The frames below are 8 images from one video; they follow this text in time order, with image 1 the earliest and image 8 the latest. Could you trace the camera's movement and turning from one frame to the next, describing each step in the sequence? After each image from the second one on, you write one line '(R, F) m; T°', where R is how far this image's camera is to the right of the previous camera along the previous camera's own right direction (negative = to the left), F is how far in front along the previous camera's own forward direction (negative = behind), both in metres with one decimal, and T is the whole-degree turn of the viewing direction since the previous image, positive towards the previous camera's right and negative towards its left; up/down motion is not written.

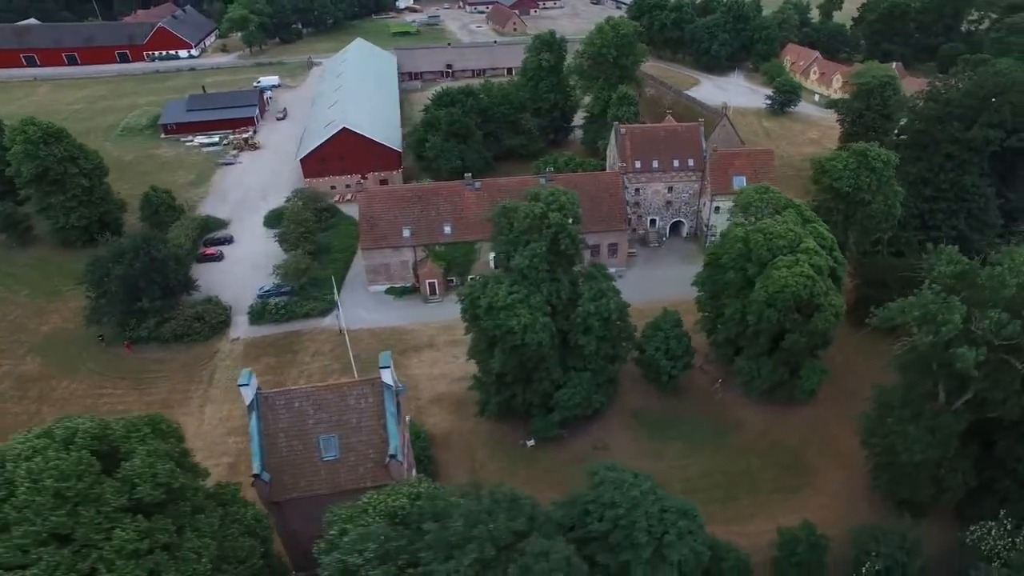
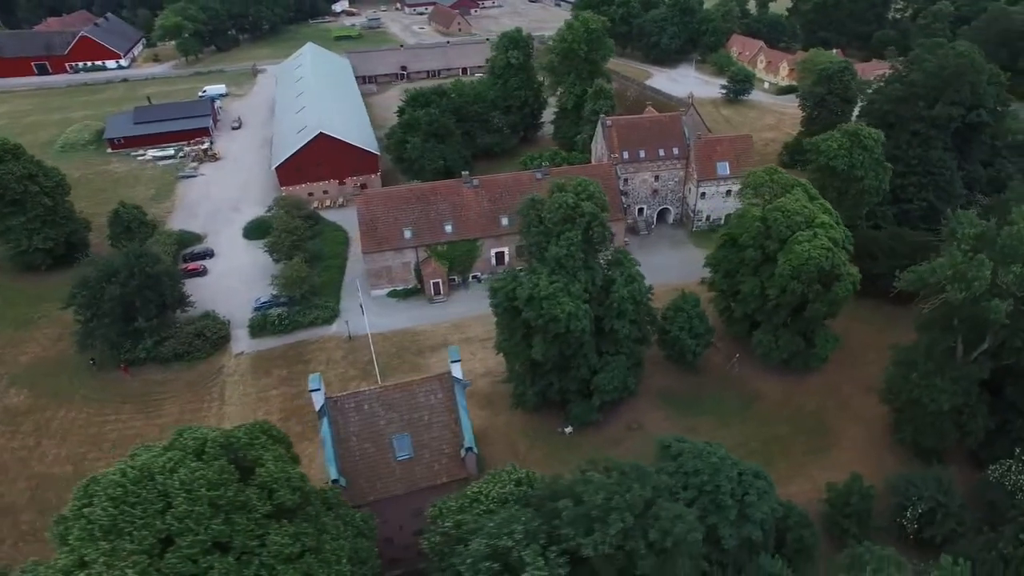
(-5.3, -0.3) m; +5°
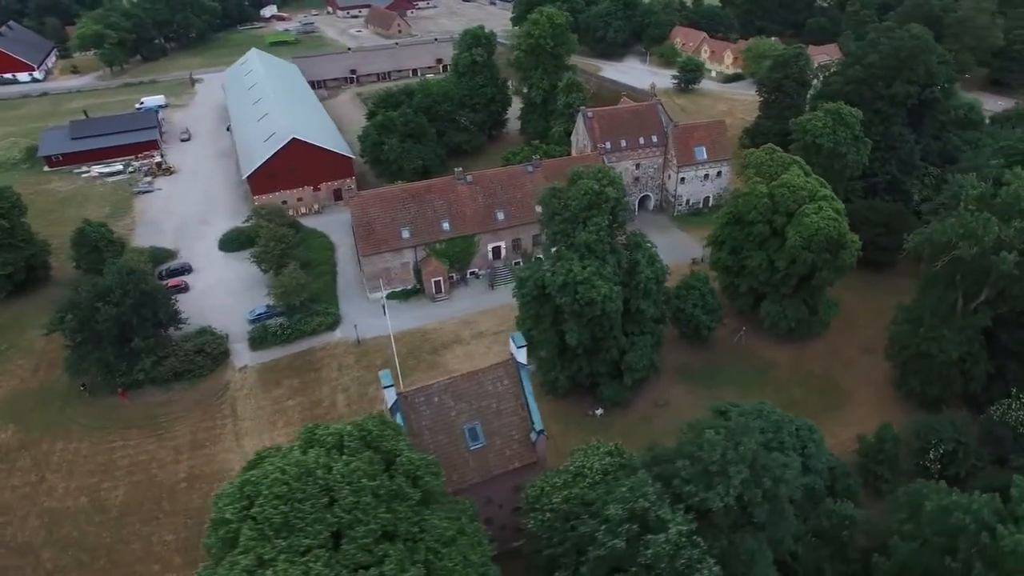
(-5.3, -0.3) m; +6°
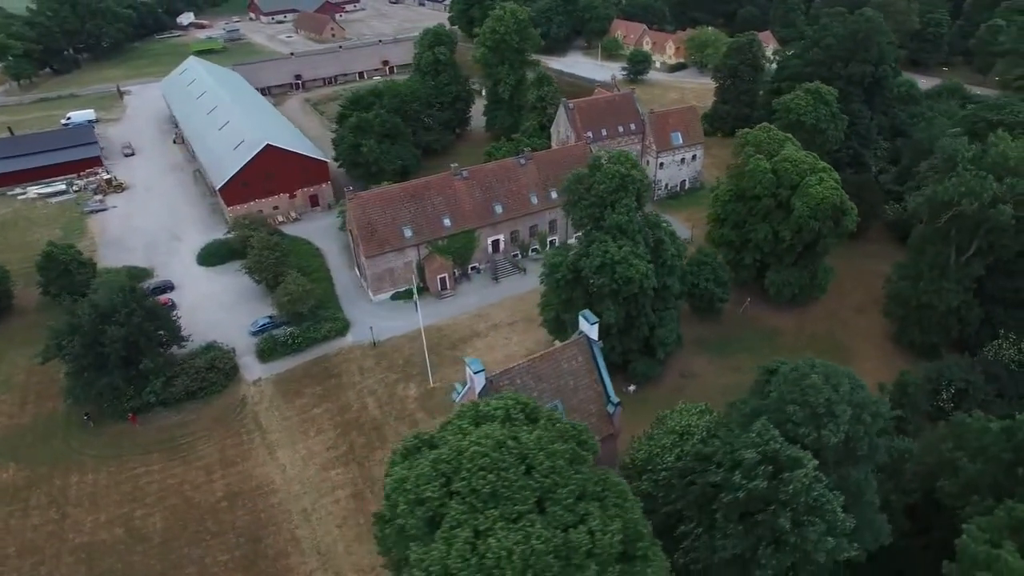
(-6.2, -0.4) m; +6°
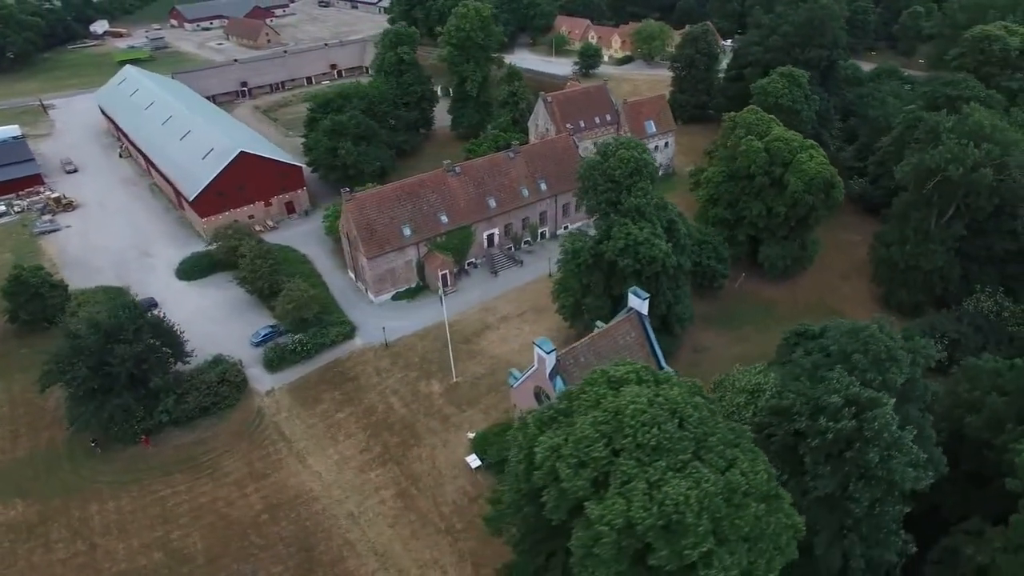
(-5.5, -0.4) m; +6°
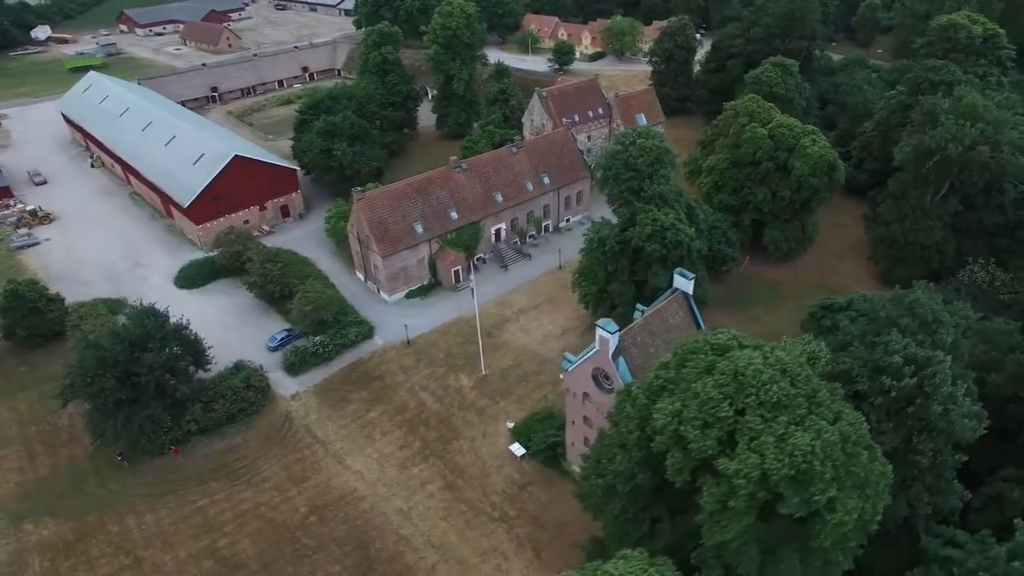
(-4.5, -0.4) m; +4°
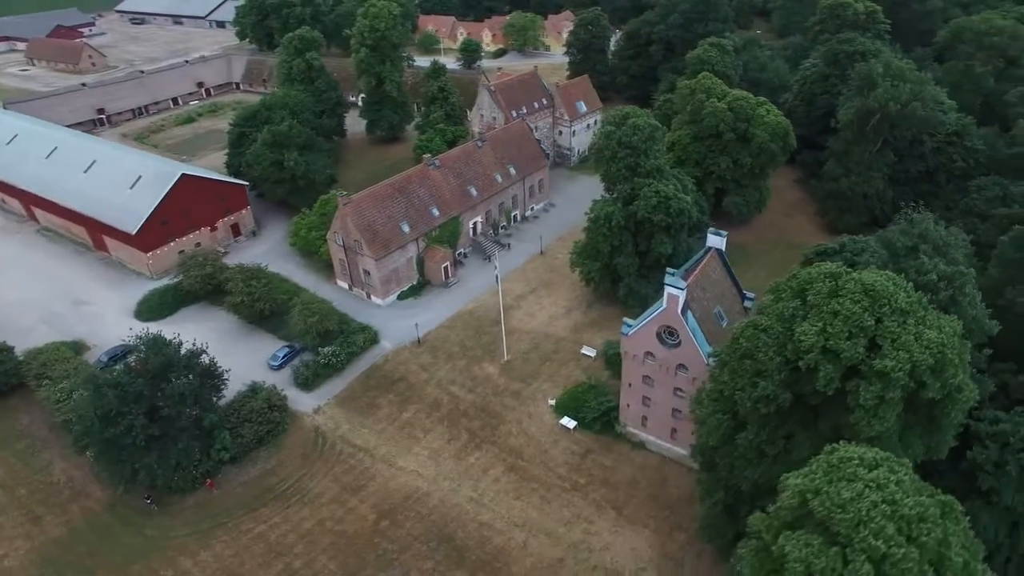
(-8.8, -0.3) m; +11°
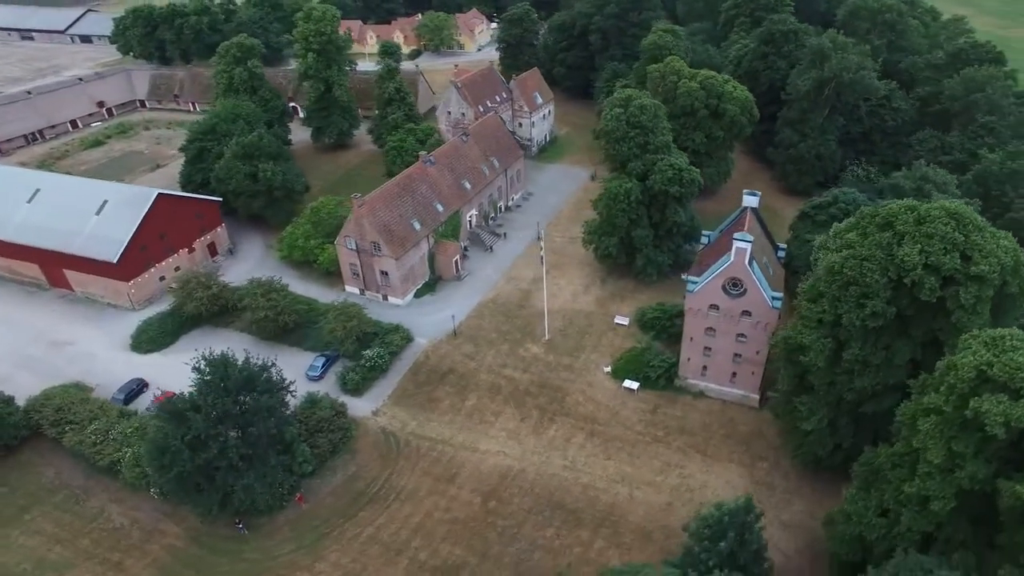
(-10.6, -0.7) m; +10°
